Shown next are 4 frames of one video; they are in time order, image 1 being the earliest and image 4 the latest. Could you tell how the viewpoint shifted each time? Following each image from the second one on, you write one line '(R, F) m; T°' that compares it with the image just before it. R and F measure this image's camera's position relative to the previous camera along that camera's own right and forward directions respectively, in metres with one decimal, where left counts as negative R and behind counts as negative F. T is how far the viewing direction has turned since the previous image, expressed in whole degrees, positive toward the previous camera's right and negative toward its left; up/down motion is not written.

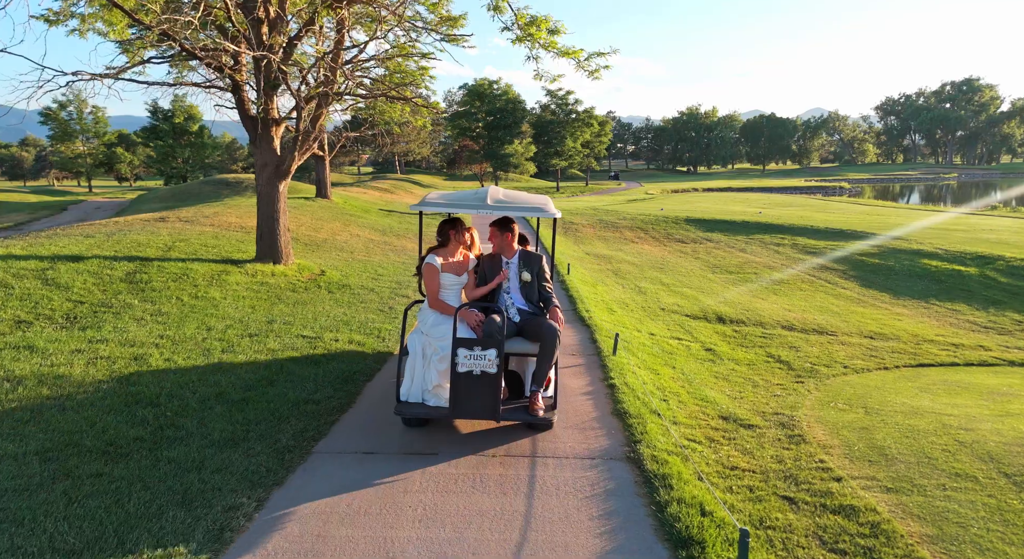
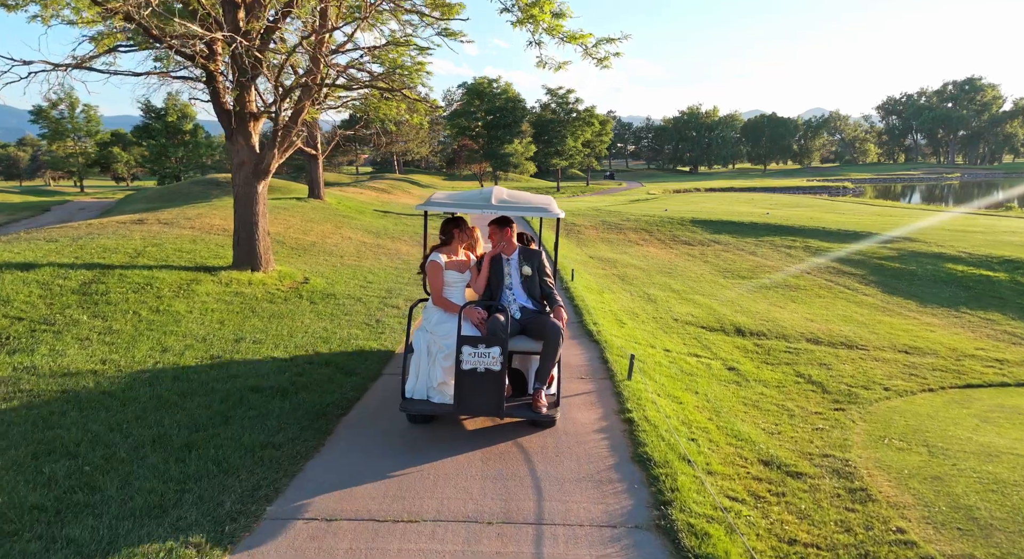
(0.0, +0.9) m; 0°
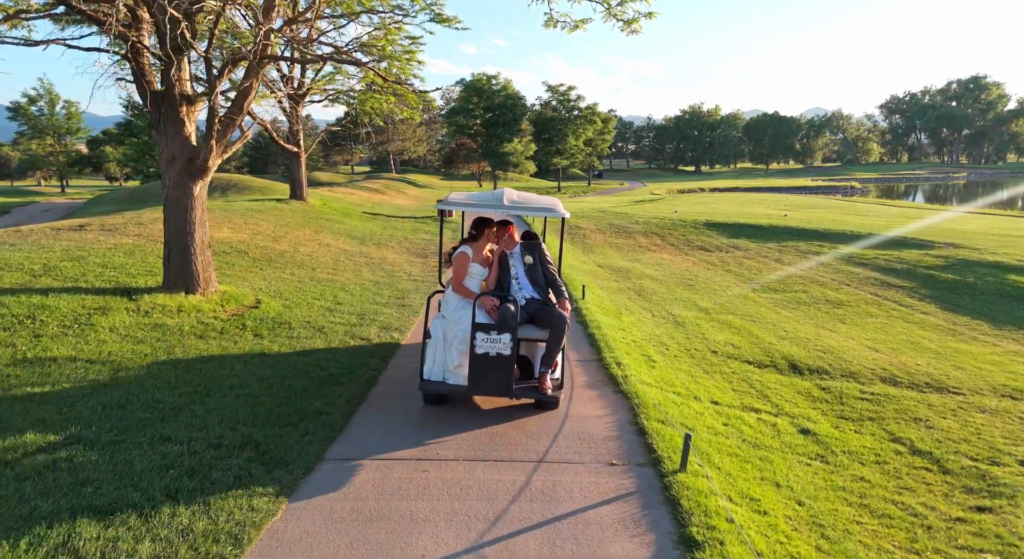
(0.0, +2.1) m; 0°
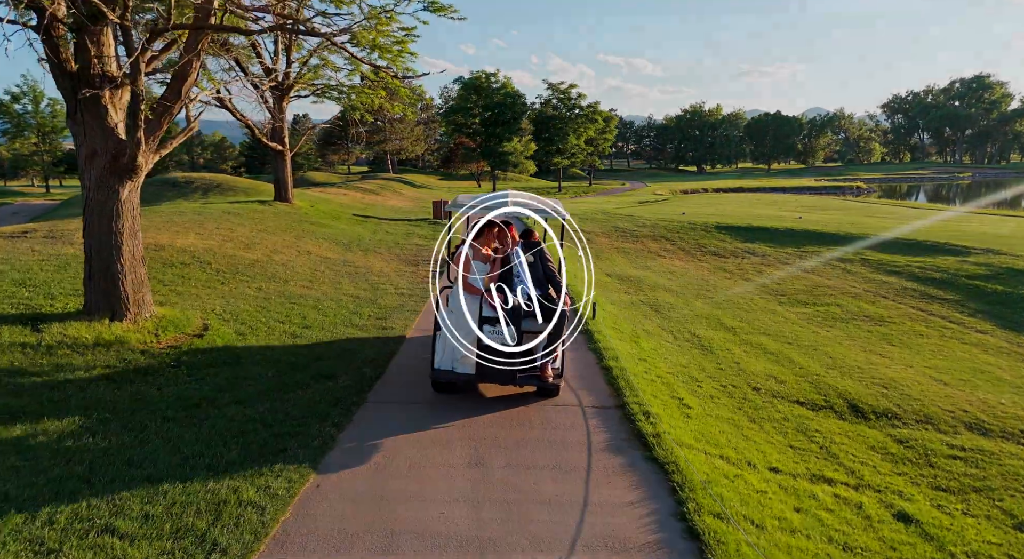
(0.0, +1.5) m; 0°
